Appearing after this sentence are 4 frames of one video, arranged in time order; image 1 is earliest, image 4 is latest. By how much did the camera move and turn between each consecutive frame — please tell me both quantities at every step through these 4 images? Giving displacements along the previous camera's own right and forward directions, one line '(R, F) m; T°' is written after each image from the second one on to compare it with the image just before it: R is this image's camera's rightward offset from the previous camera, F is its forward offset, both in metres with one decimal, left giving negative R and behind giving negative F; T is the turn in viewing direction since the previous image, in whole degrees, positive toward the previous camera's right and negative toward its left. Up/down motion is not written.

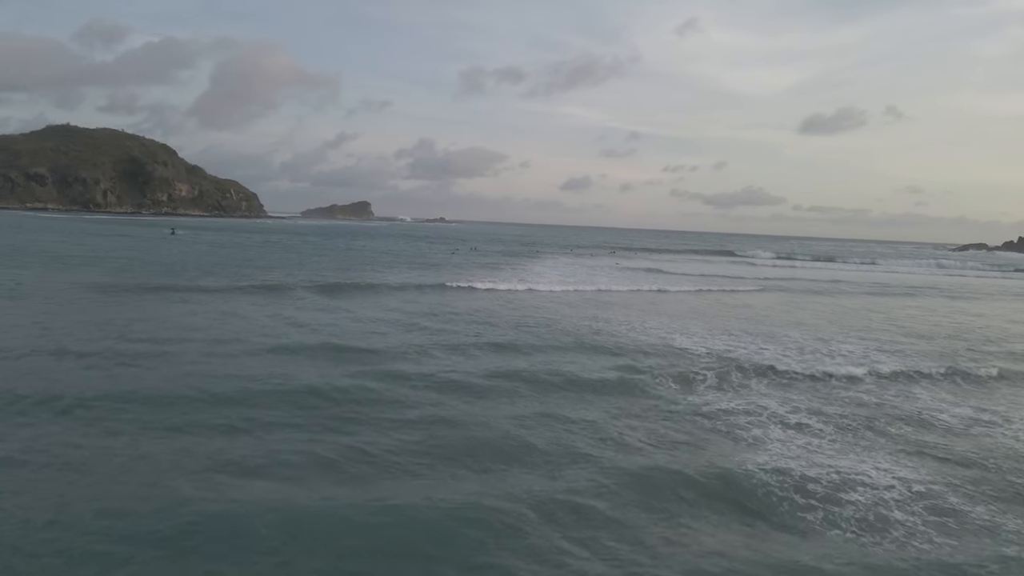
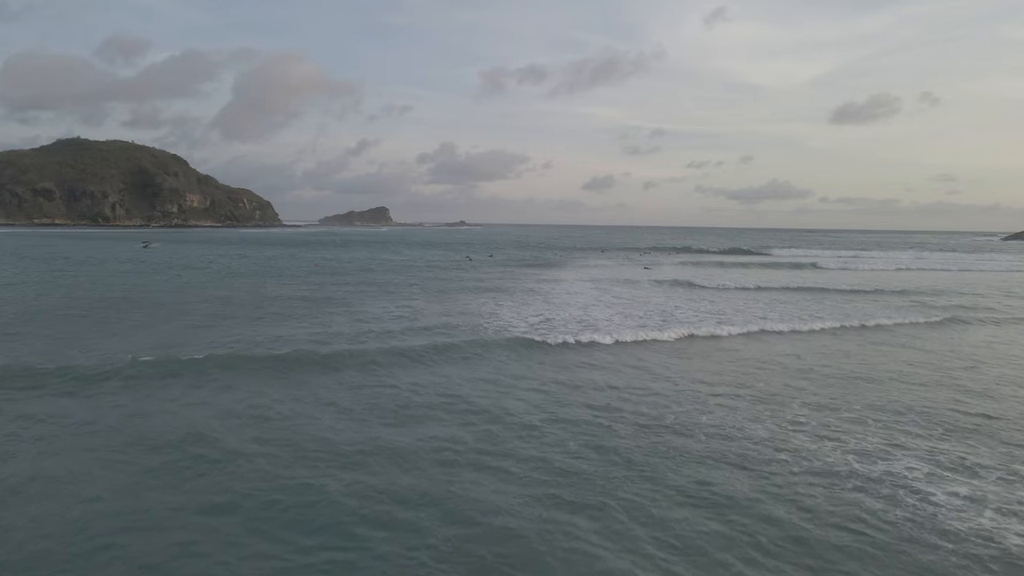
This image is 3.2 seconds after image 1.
(0.0, +9.9) m; -2°
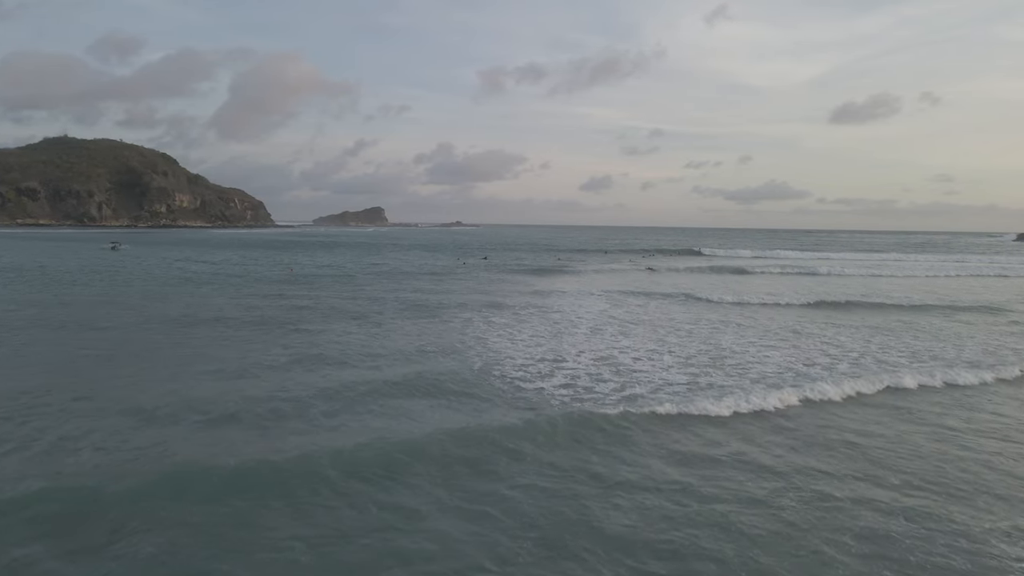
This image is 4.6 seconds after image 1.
(+0.1, +4.5) m; 0°
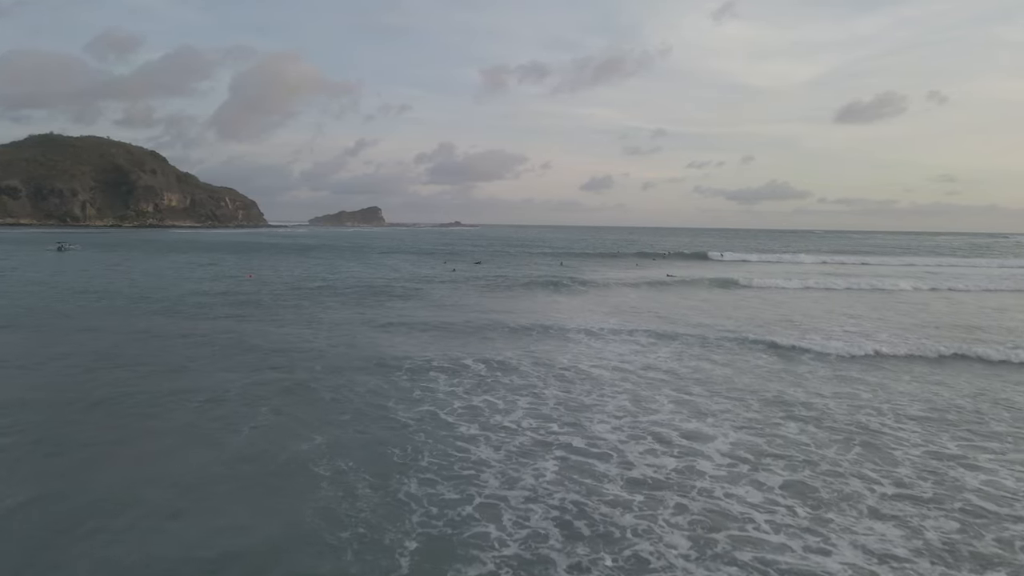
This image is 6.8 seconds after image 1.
(+0.1, +6.9) m; 0°
